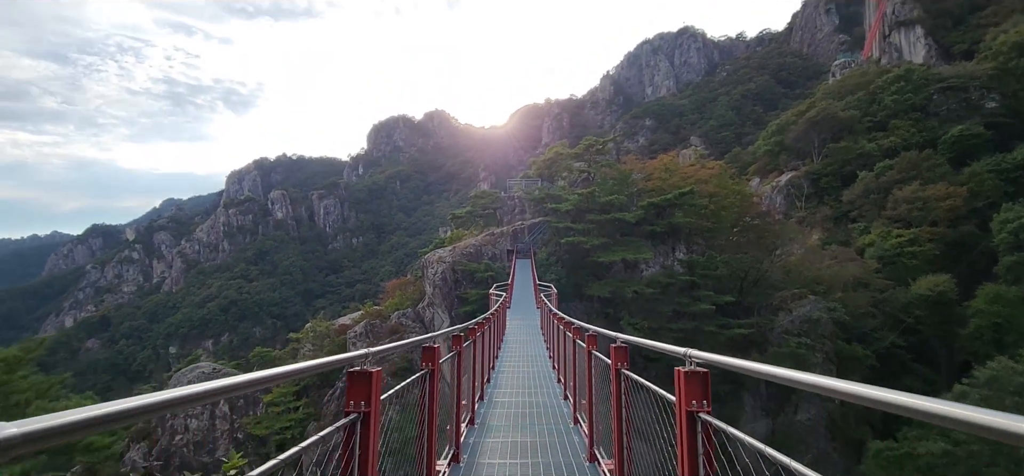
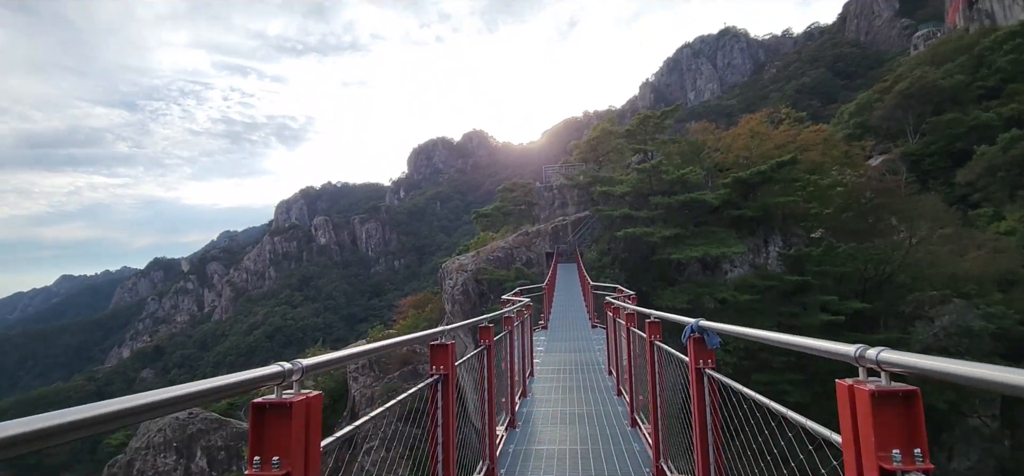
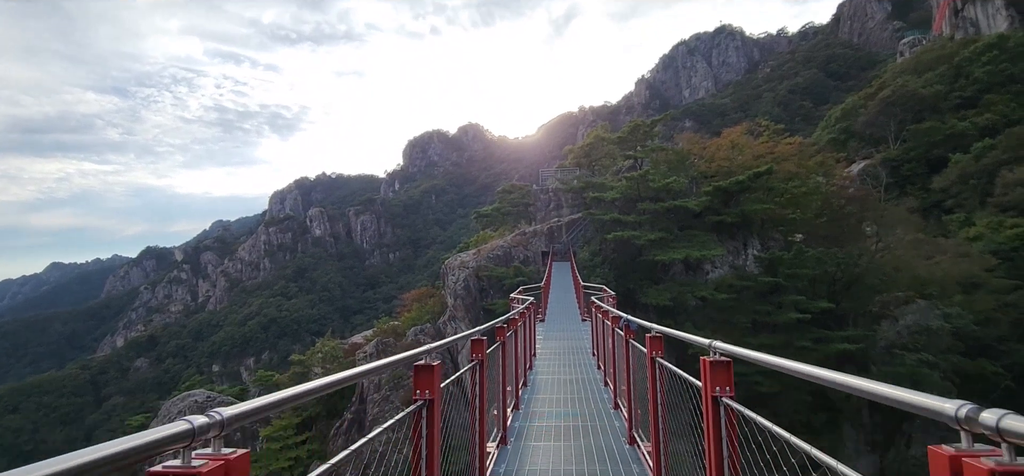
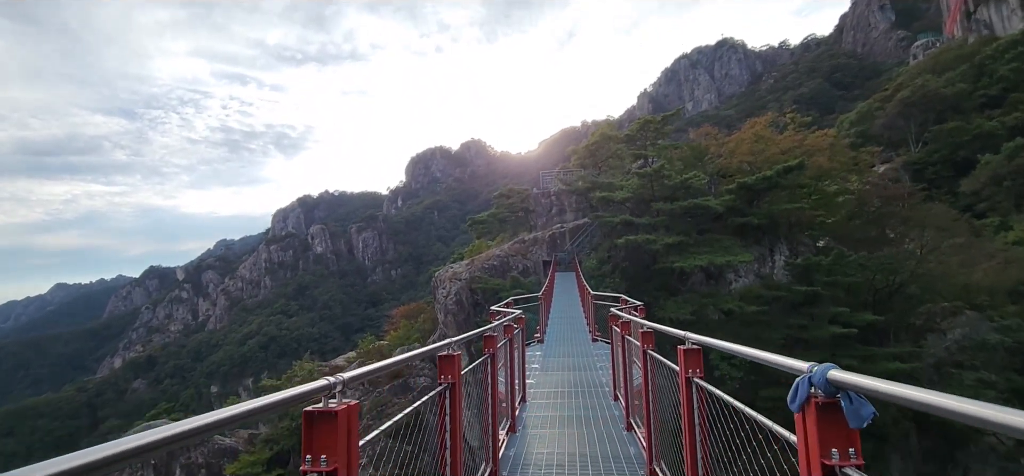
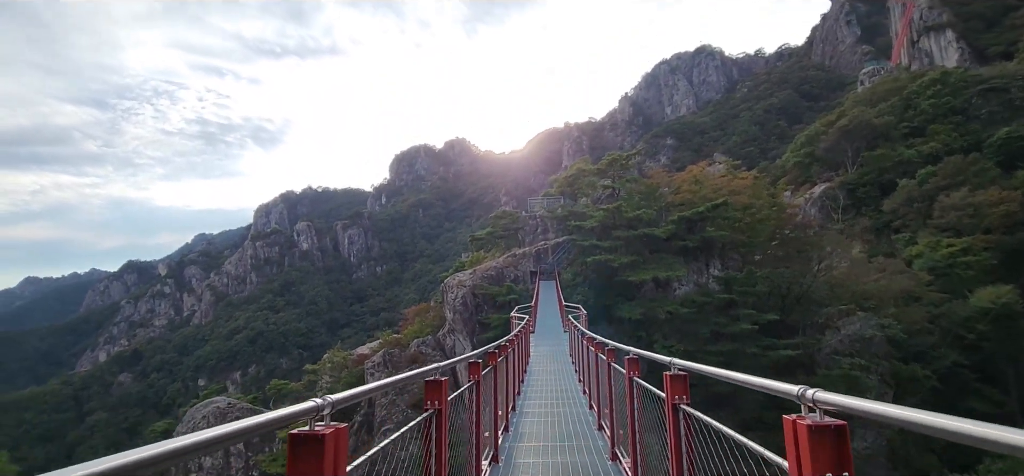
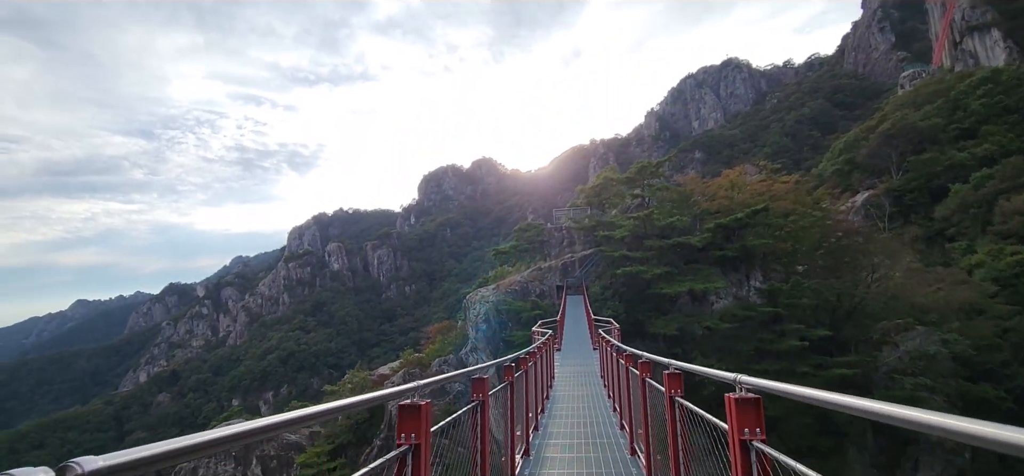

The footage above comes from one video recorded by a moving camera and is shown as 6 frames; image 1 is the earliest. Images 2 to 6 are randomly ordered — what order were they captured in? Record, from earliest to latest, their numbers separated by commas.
5, 6, 3, 2, 4
